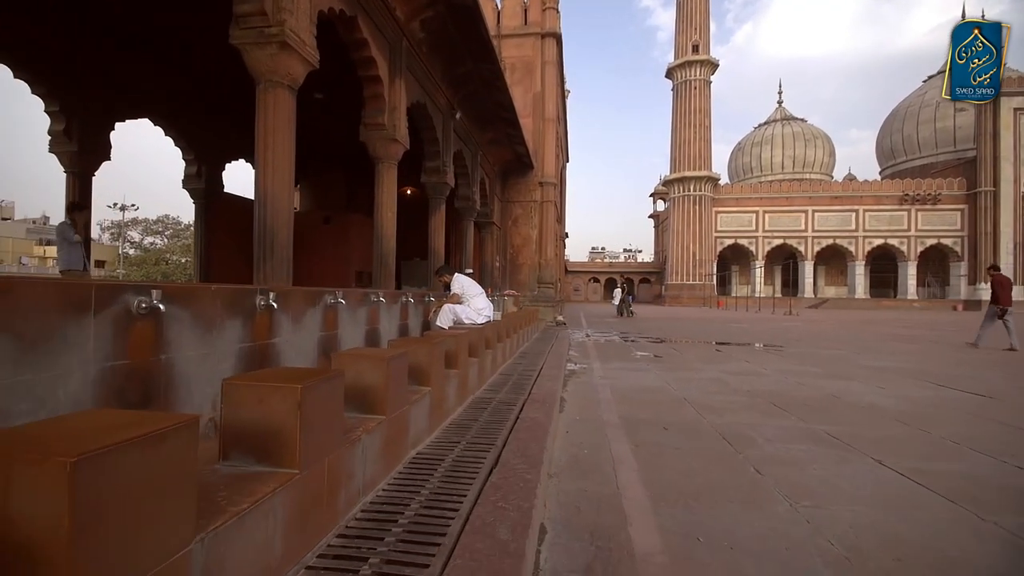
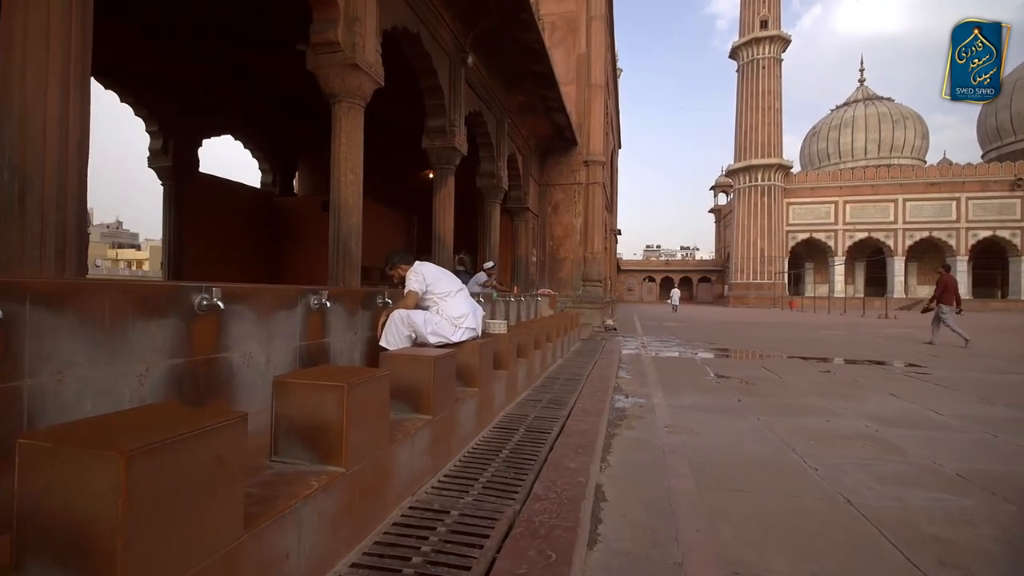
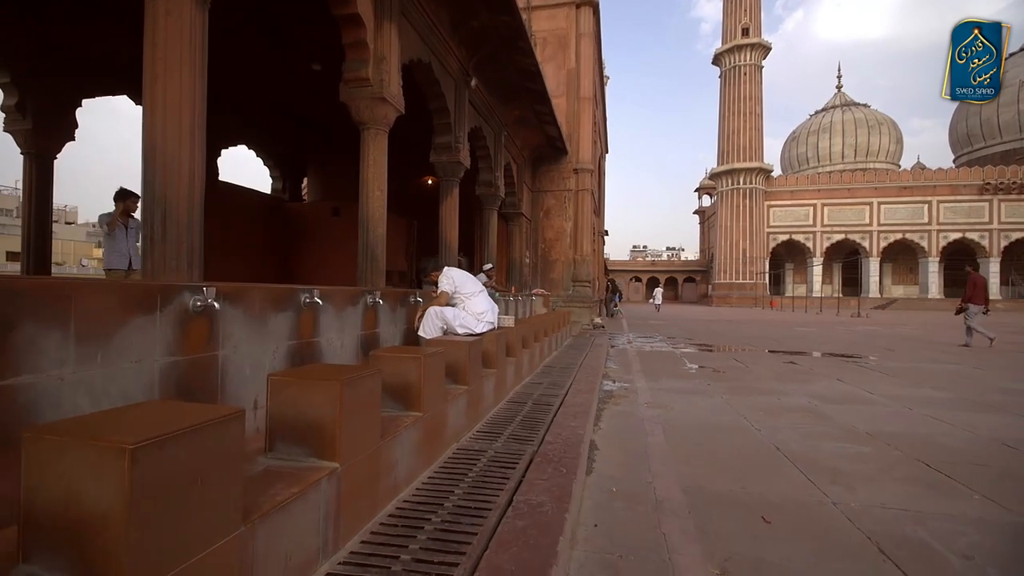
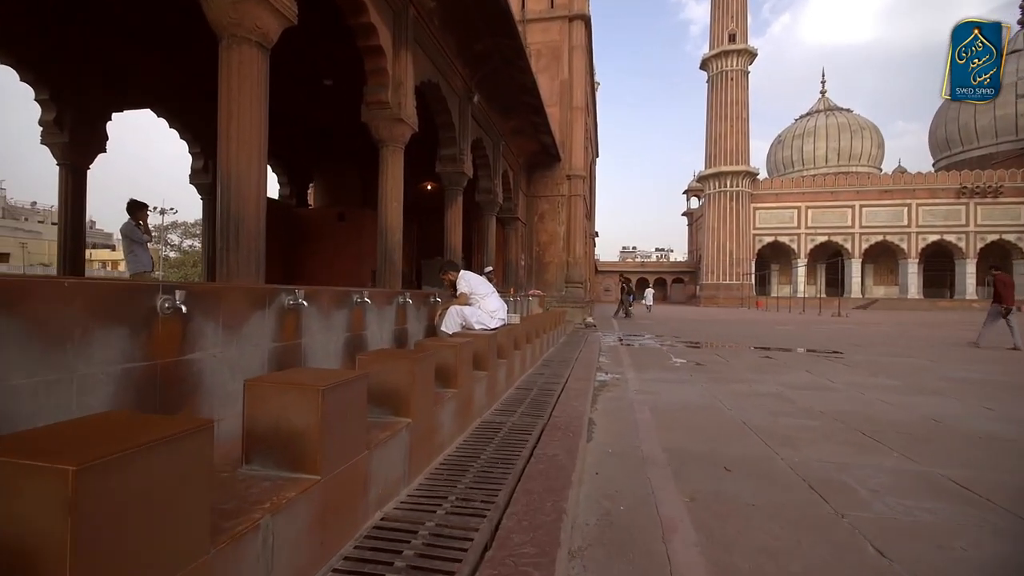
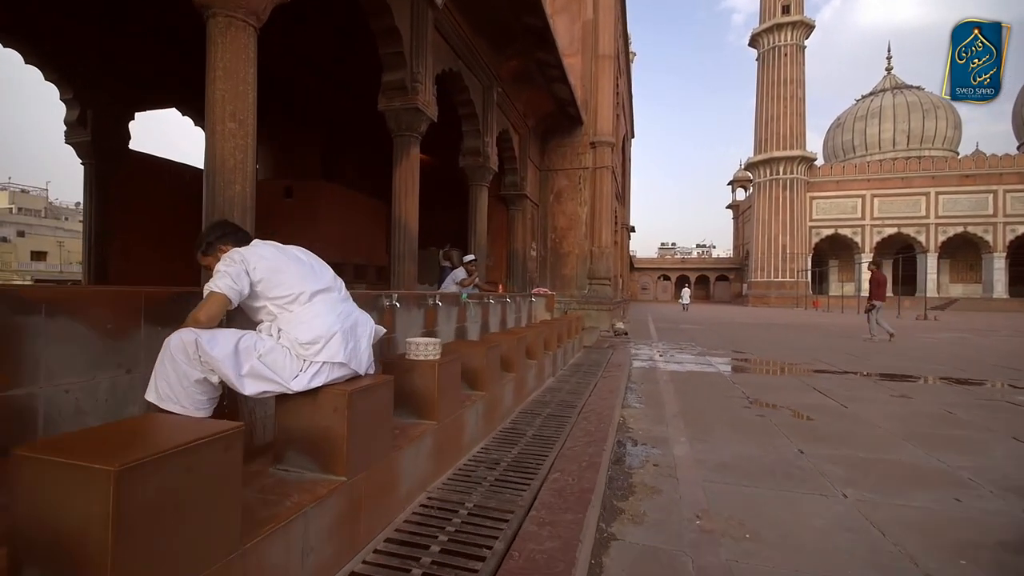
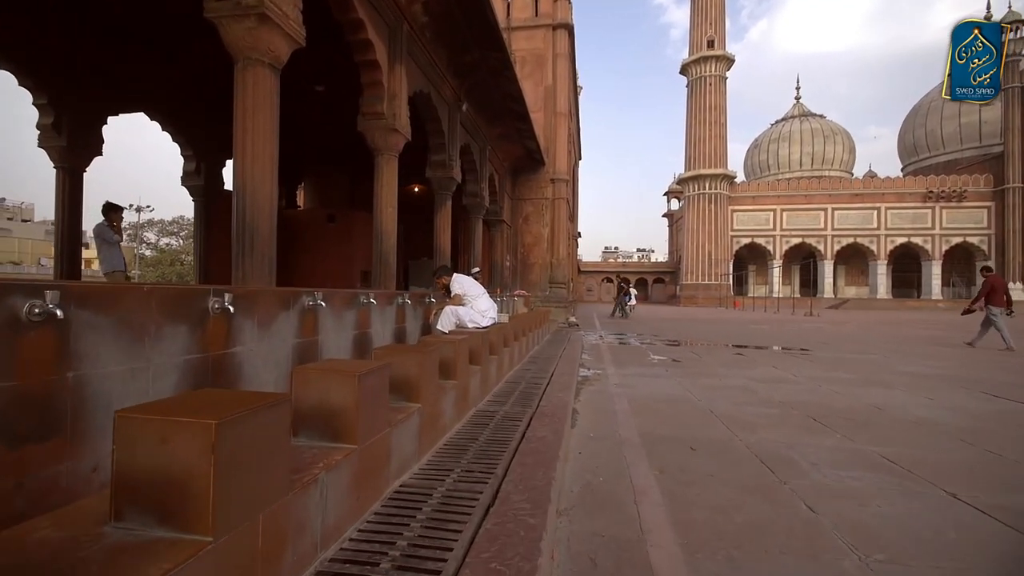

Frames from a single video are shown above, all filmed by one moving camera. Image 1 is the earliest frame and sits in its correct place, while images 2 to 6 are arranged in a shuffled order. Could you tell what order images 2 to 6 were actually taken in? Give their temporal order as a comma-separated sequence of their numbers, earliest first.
6, 4, 3, 2, 5
